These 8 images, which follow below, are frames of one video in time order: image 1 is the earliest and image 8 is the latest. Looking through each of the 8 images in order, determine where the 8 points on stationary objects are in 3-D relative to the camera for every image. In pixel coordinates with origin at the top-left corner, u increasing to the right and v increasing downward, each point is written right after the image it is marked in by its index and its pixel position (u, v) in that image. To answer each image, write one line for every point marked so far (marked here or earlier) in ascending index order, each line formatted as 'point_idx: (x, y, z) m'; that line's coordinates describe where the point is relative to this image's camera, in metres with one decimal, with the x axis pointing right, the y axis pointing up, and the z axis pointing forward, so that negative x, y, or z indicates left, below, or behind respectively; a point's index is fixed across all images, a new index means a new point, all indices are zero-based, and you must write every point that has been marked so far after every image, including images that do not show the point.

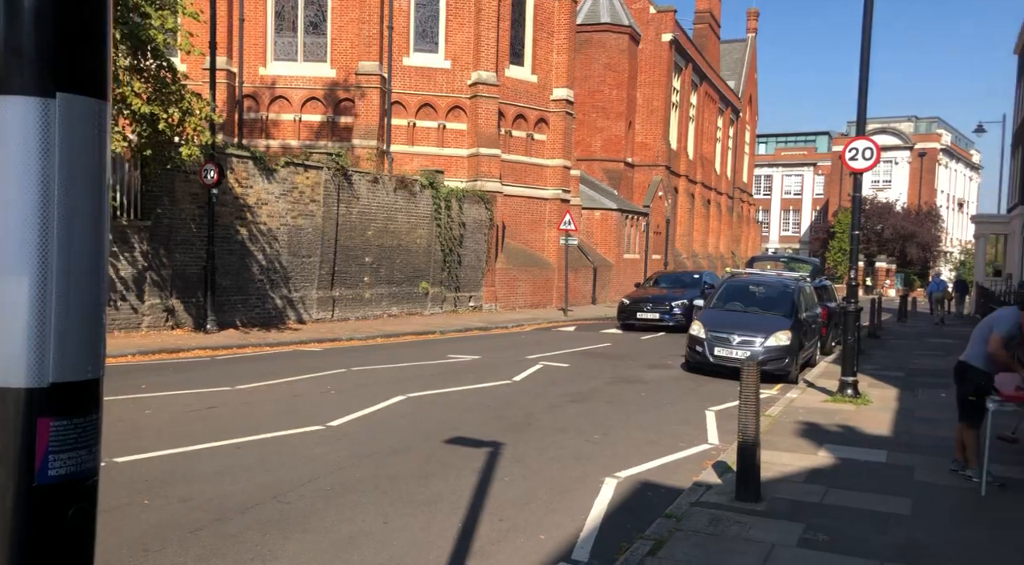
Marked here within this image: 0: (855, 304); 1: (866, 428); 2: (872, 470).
0: (+4.5, -0.3, +11.2) m
1: (+3.8, -1.5, +9.3) m
2: (+3.0, -1.6, +7.3) m
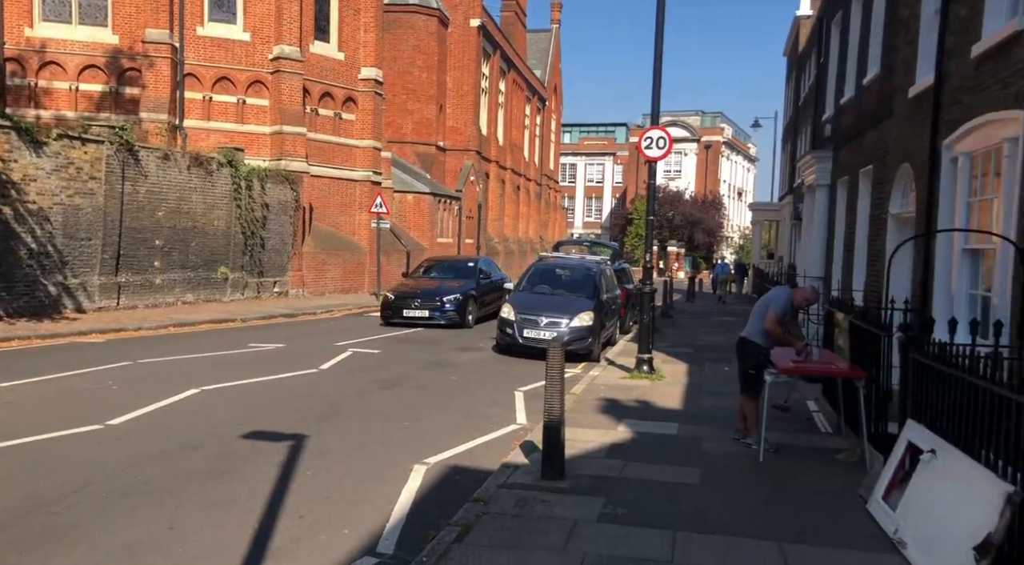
0: (+2.0, -0.1, +11.9) m
1: (+1.7, -1.4, +9.9) m
2: (+1.4, -1.4, +7.8) m
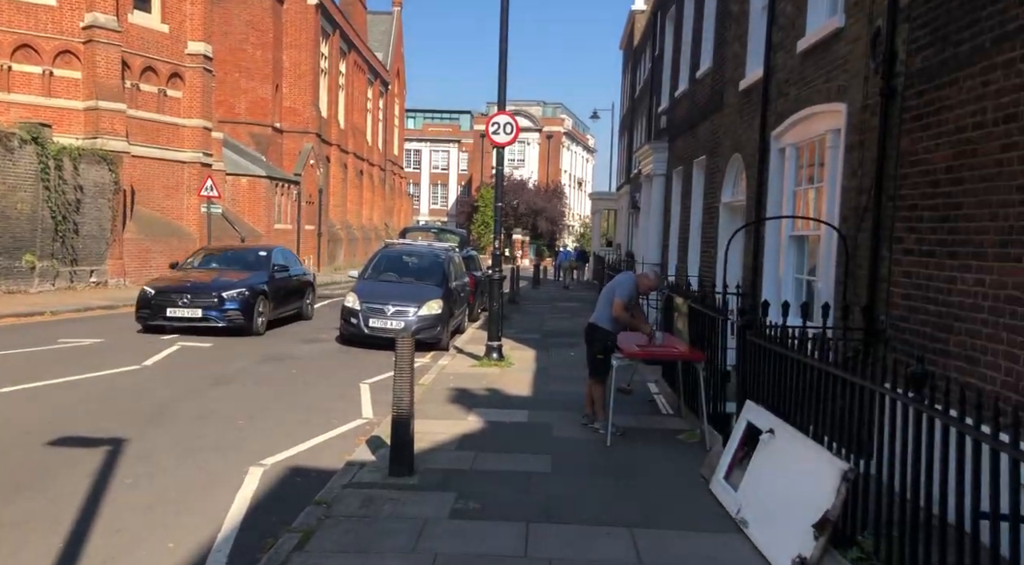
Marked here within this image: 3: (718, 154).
0: (-0.1, +0.1, +11.8) m
1: (0.0, -1.2, +9.9) m
2: (0.0, -1.3, +7.7) m
3: (+2.9, +1.8, +12.4) m
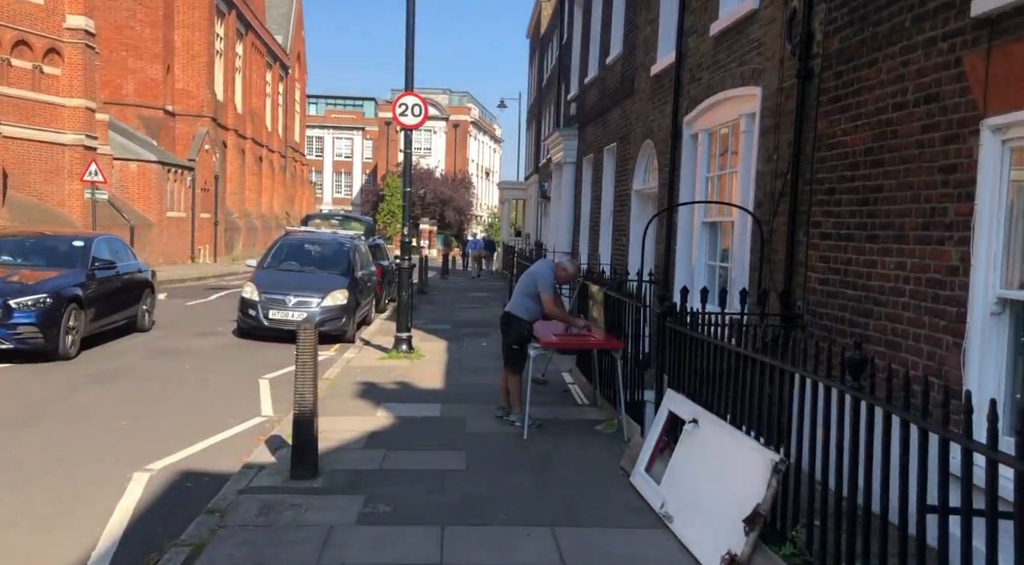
0: (-1.3, +0.3, +11.4) m
1: (-1.0, -1.1, +9.5) m
2: (-0.7, -1.2, +7.4) m
3: (+1.6, +2.0, +12.2) m
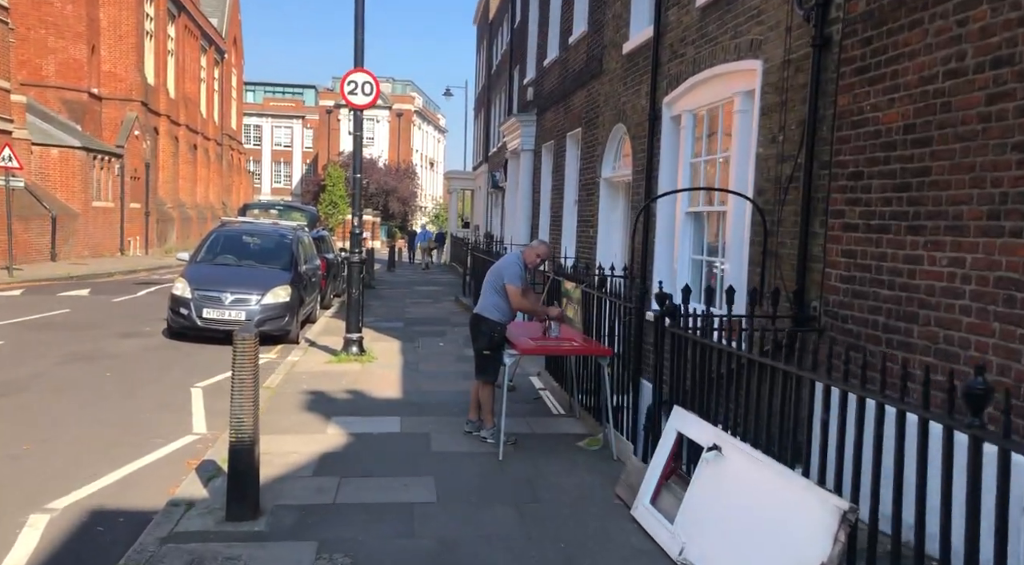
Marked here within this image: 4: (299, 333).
0: (-1.8, +0.3, +10.4) m
1: (-1.4, -1.1, +8.5) m
2: (-0.9, -1.2, +6.4) m
3: (+1.1, +2.0, +11.4) m
4: (-3.1, -0.7, +12.8) m
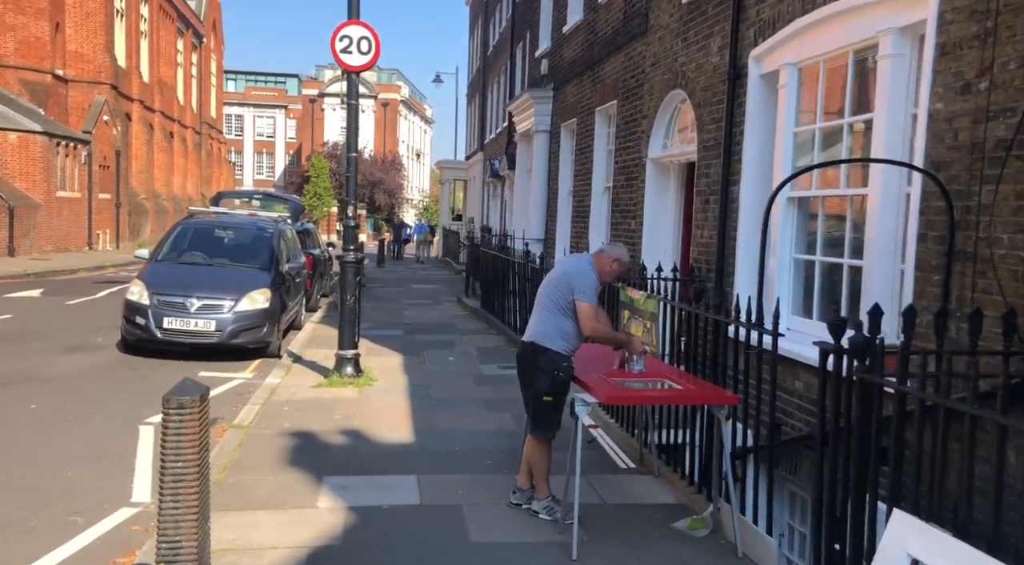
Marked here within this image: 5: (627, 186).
0: (-1.5, +0.3, +8.4) m
1: (-1.0, -1.1, +6.5) m
2: (-0.6, -1.3, +4.5) m
3: (+1.4, +2.0, +9.4) m
4: (-2.8, -0.8, +10.8) m
5: (+1.3, +1.1, +9.8) m
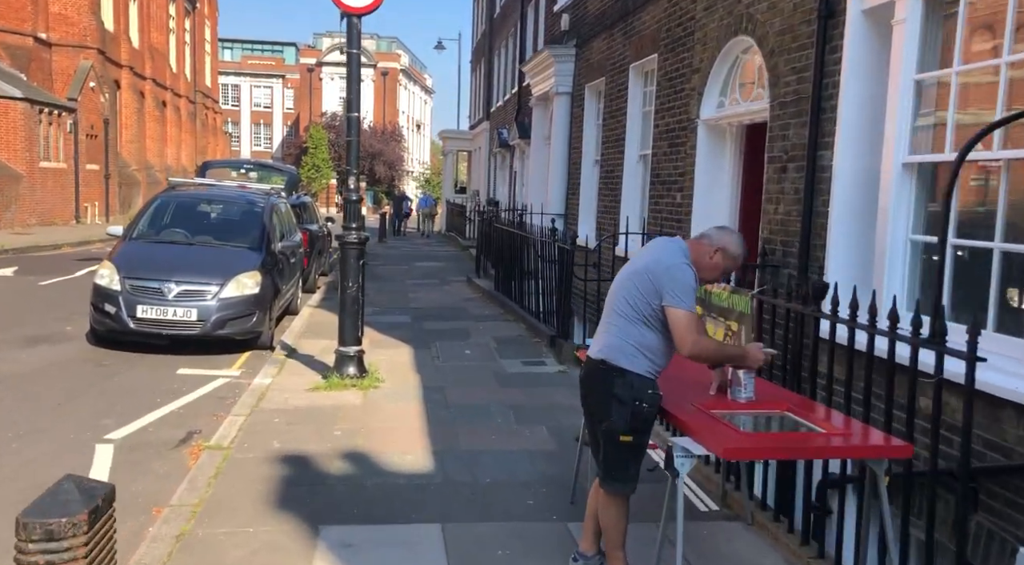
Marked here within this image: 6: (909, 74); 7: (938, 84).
0: (-1.2, +0.4, +7.1) m
1: (-0.8, -1.0, +5.3) m
2: (-0.3, -1.3, +3.2) m
3: (+1.6, +2.2, +8.1) m
4: (-2.6, -0.6, +9.5) m
5: (+1.5, +1.3, +8.5) m
6: (+2.2, +1.2, +4.9) m
7: (+2.3, +1.1, +4.7) m
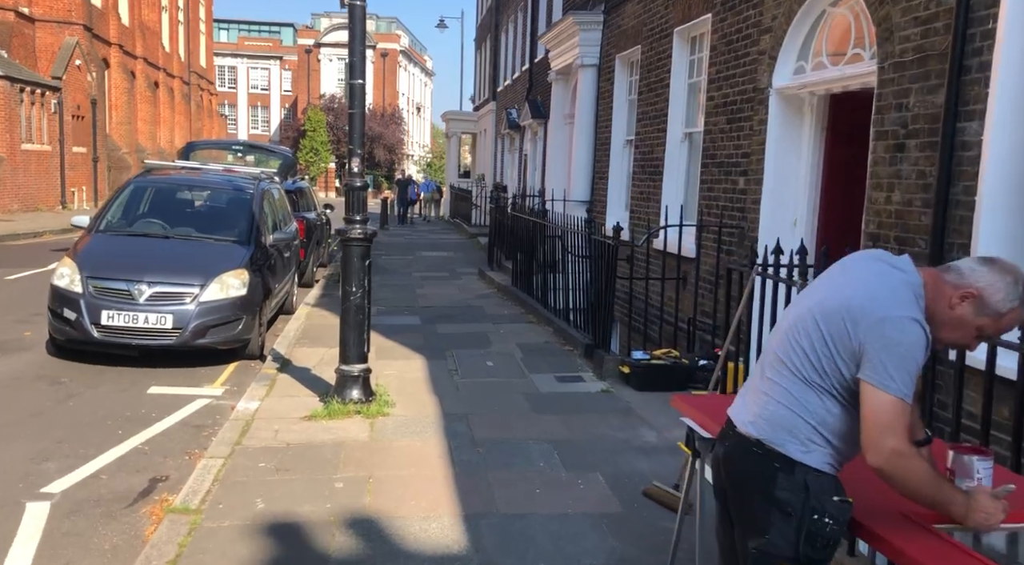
0: (-1.0, +0.4, +5.9) m
1: (-0.5, -1.1, +4.0) m
2: (0.0, -1.4, +2.0) m
3: (+1.9, +2.2, +6.8) m
4: (-2.3, -0.5, +8.2) m
5: (+1.8, +1.2, +7.2) m
6: (+2.5, +1.1, +3.6) m
7: (+2.6, +1.0, +3.4) m
